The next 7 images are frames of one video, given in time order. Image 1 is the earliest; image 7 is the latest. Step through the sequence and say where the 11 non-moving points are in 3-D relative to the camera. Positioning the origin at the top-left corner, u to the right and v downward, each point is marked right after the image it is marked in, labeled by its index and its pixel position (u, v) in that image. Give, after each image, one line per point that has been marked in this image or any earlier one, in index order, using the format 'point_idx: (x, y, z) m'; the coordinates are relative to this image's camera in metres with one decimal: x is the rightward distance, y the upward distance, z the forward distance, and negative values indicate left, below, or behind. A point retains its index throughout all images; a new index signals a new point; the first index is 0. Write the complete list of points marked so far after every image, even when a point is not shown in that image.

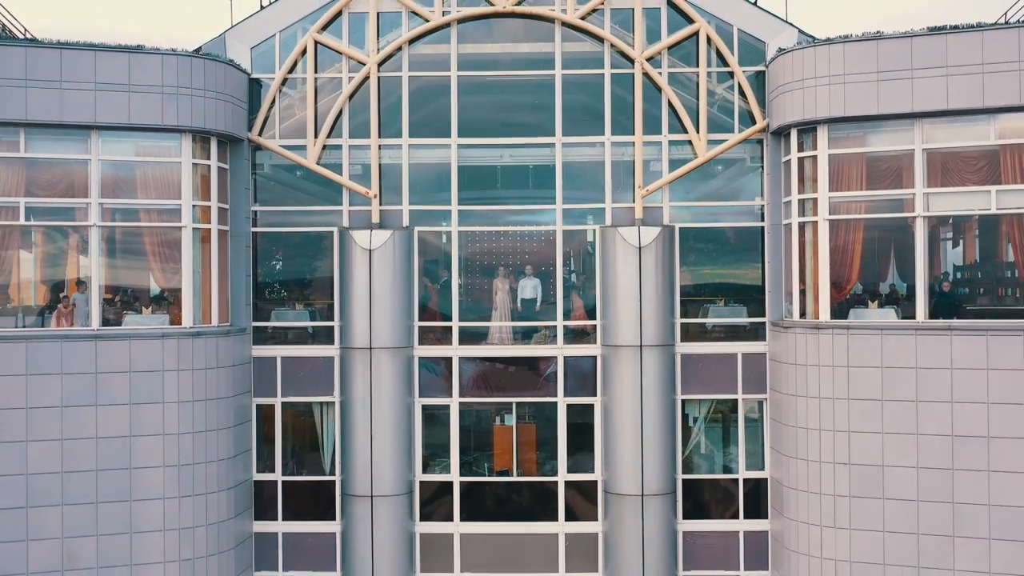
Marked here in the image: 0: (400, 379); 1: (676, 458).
0: (-2.2, -1.8, +15.0) m
1: (+3.2, -3.3, +15.1) m
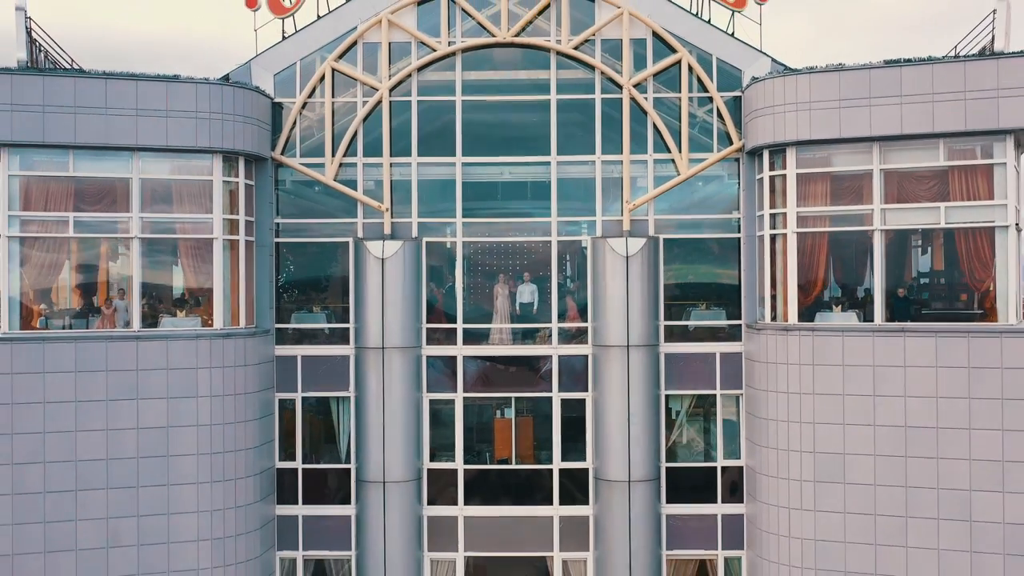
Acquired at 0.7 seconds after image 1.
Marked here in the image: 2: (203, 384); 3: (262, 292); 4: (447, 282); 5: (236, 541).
0: (-2.2, -1.9, +16.5) m
1: (+3.2, -3.5, +16.5) m
2: (-6.2, -1.9, +15.5) m
3: (-5.4, -0.1, +16.5) m
4: (-1.5, +0.2, +16.8) m
5: (-5.7, -5.2, +15.7) m
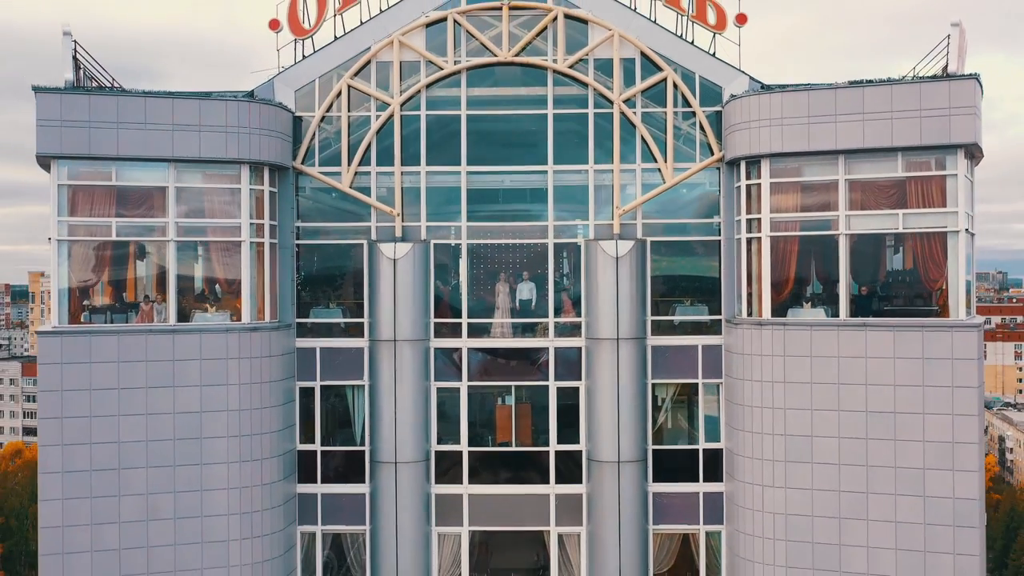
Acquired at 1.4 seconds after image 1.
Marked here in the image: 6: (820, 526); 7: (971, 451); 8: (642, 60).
0: (-2.2, -1.8, +18.1) m
1: (+3.2, -3.4, +18.1) m
2: (-6.2, -1.9, +17.0) m
3: (-5.4, 0.0, +18.1) m
4: (-1.4, +0.2, +18.4) m
5: (-5.7, -5.2, +17.3) m
6: (+6.6, -5.1, +16.4) m
7: (+9.4, -3.3, +15.7) m
8: (+3.1, +5.4, +18.3) m
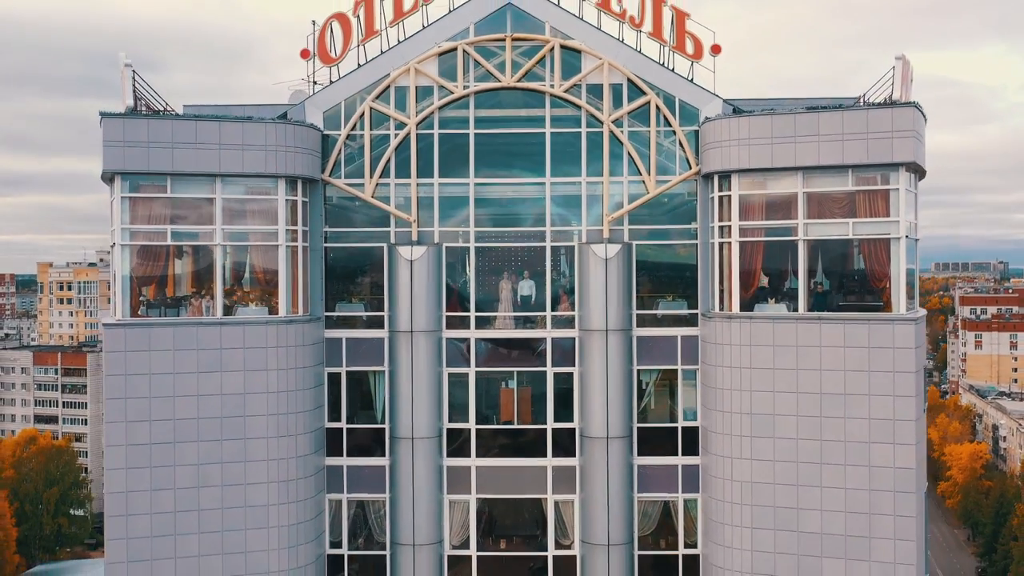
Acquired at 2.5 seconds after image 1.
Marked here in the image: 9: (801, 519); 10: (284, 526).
0: (-2.2, -1.8, +20.6) m
1: (+3.3, -3.3, +20.7) m
2: (-6.2, -1.8, +19.6) m
3: (-5.3, 0.0, +20.6) m
4: (-1.4, +0.3, +20.9) m
5: (-5.6, -5.1, +19.9) m
6: (+6.7, -5.1, +18.9) m
7: (+9.5, -3.3, +18.2) m
8: (+3.2, +5.5, +20.7) m
9: (+7.1, -5.7, +18.8) m
10: (-5.9, -6.2, +19.7) m
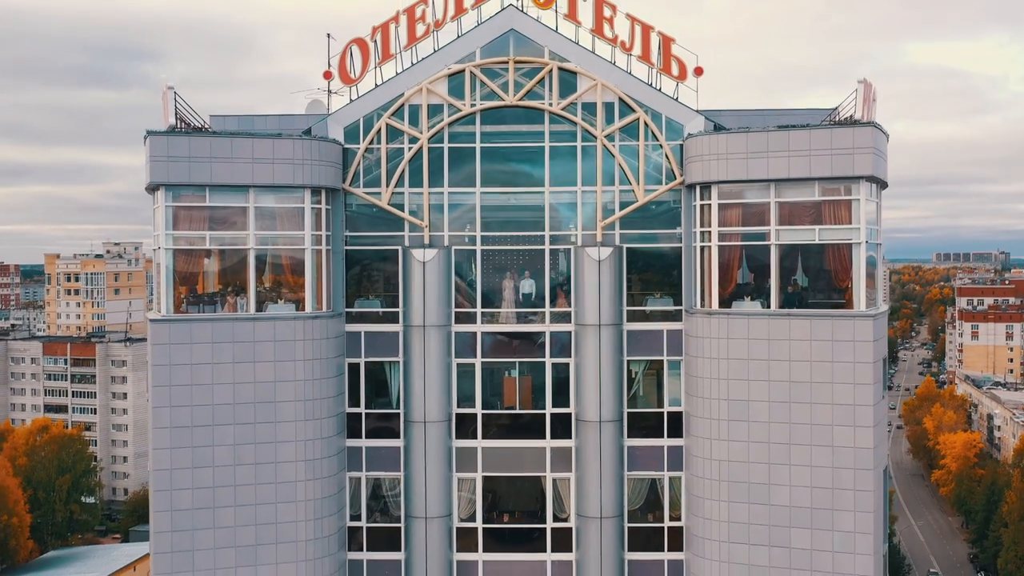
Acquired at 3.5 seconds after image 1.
0: (-2.1, -1.7, +22.9) m
1: (+3.3, -3.3, +22.9) m
2: (-6.1, -1.8, +21.8) m
3: (-5.3, +0.1, +22.8) m
4: (-1.3, +0.3, +23.1) m
5: (-5.6, -5.1, +22.2) m
6: (+6.7, -5.0, +21.2) m
7: (+9.5, -3.3, +20.5) m
8: (+3.2, +5.5, +22.8) m
9: (+7.2, -5.7, +21.1) m
10: (-5.8, -6.1, +22.0) m
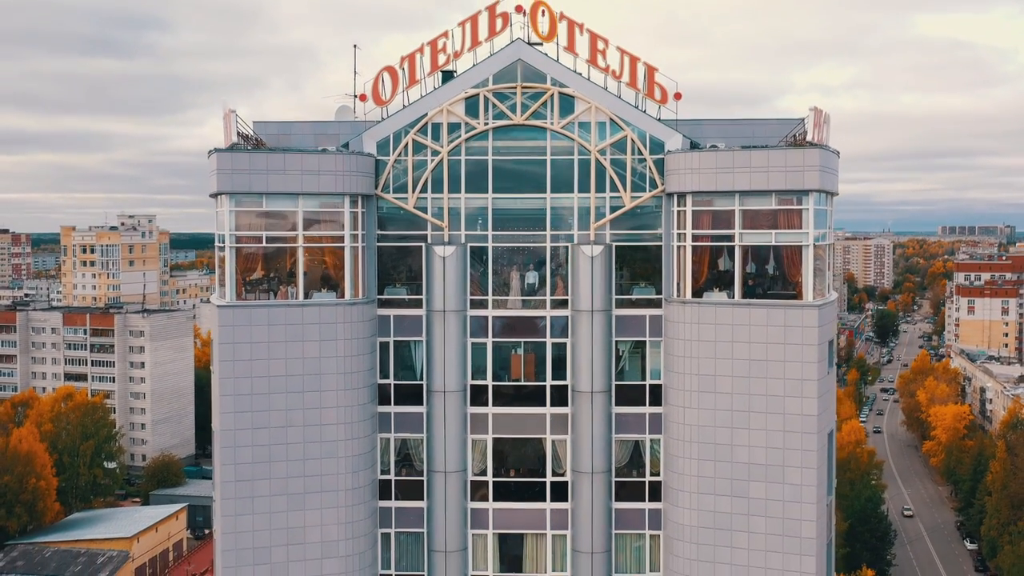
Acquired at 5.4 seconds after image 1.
0: (-1.9, -1.4, +27.1) m
1: (+3.5, -3.0, +27.1) m
2: (-5.9, -1.5, +26.0) m
3: (-5.0, +0.4, +27.0) m
4: (-1.1, +0.7, +27.2) m
5: (-5.4, -4.8, +26.5) m
6: (+6.9, -4.8, +25.4) m
7: (+9.7, -3.1, +24.6) m
8: (+3.5, +5.8, +26.7) m
9: (+7.4, -5.5, +25.4) m
10: (-5.6, -5.8, +26.4) m
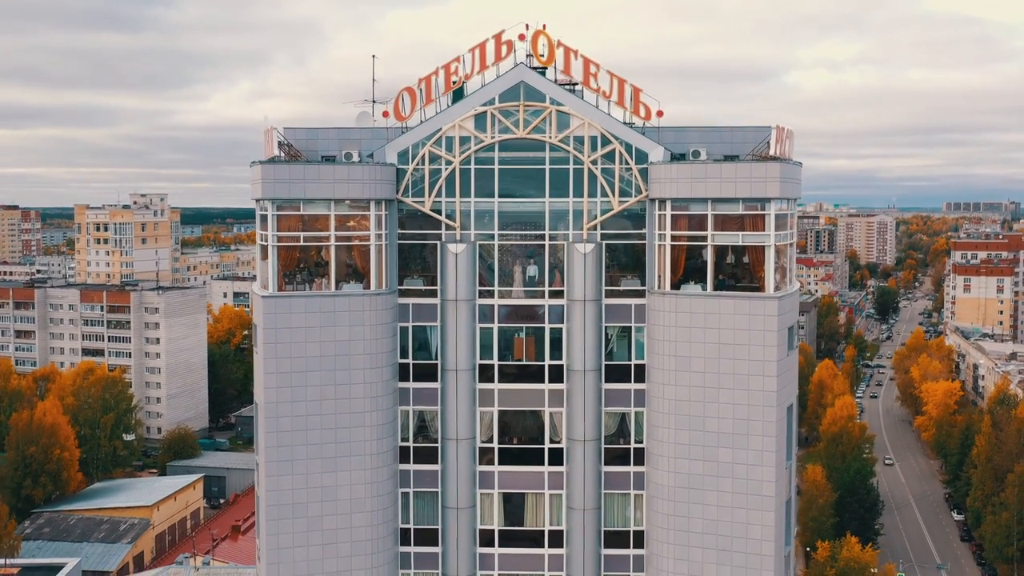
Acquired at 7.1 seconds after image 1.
0: (-1.8, -1.1, +31.1) m
1: (+3.7, -2.7, +31.2) m
2: (-5.8, -1.2, +30.1) m
3: (-4.9, +0.7, +31.0) m
4: (-1.0, +1.0, +31.2) m
5: (-5.2, -4.4, +30.7) m
6: (+7.0, -4.6, +29.5) m
7: (+9.8, -2.9, +28.6) m
8: (+3.6, +6.1, +30.4) m
9: (+7.5, -5.2, +29.5) m
10: (-5.5, -5.5, +30.6) m
